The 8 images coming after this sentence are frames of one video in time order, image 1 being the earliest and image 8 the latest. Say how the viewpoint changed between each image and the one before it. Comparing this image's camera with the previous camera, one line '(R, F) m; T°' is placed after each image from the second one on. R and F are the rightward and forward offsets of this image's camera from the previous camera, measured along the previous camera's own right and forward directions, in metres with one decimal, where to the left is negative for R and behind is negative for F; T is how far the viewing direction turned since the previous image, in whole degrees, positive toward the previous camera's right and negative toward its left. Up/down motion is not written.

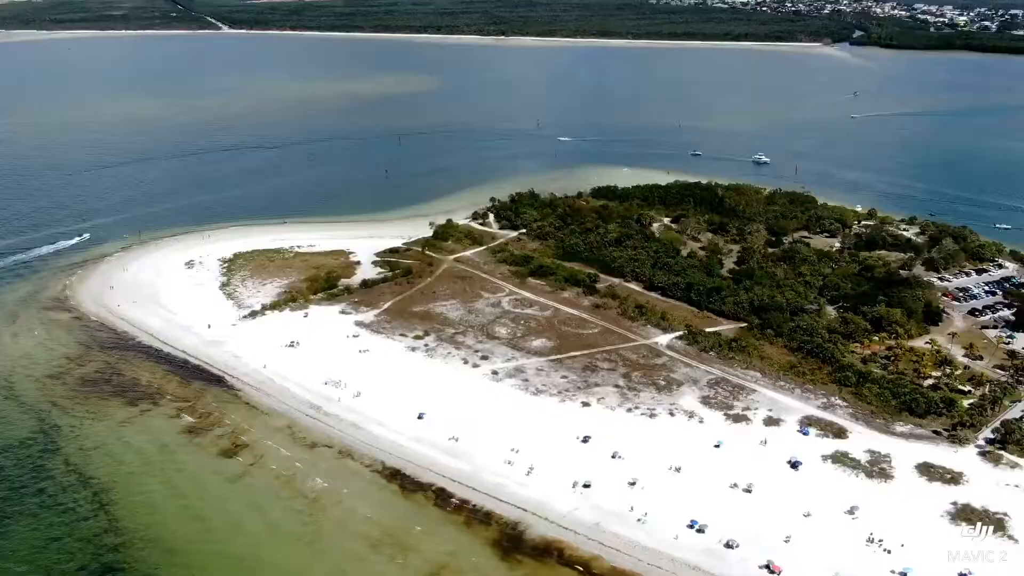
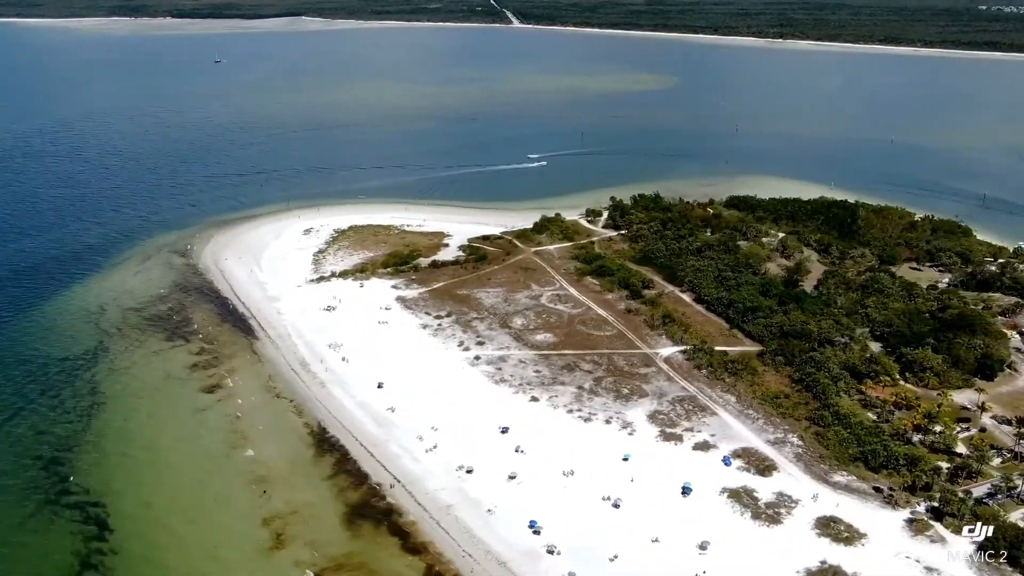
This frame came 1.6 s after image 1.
(+14.9, +1.3) m; -19°
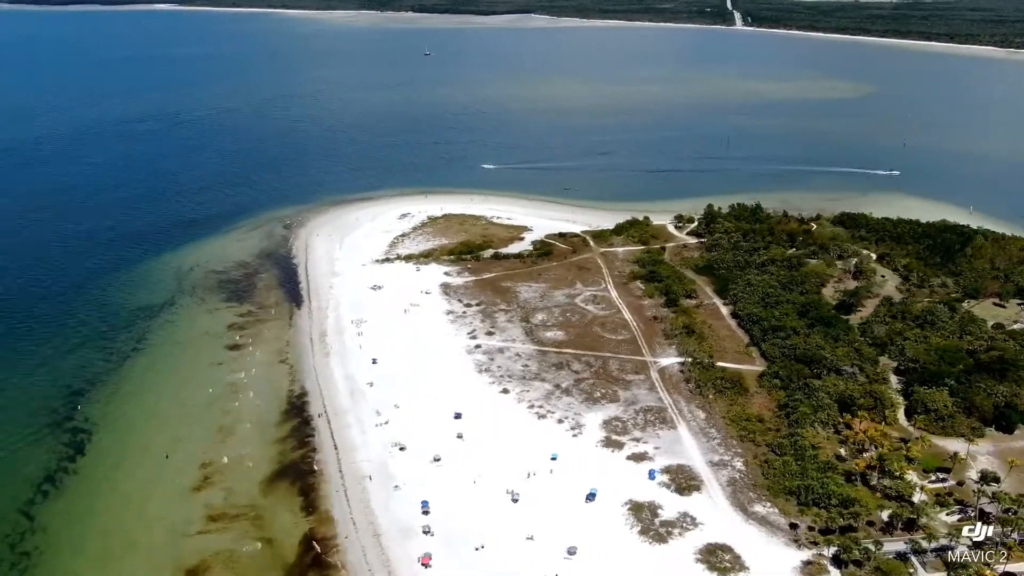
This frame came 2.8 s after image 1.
(+11.4, +0.6) m; -15°
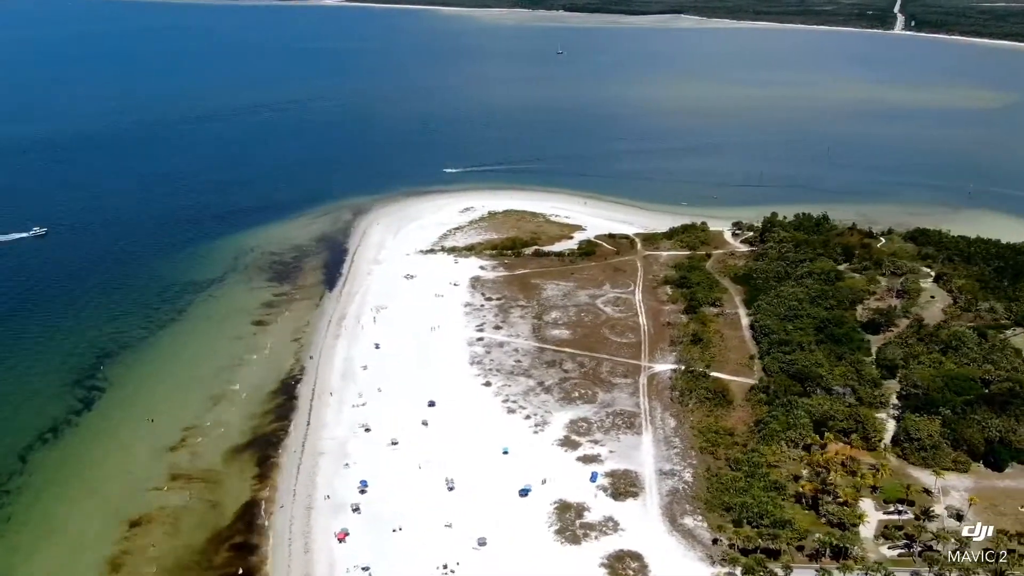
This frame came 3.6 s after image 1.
(+7.7, +0.1) m; -10°
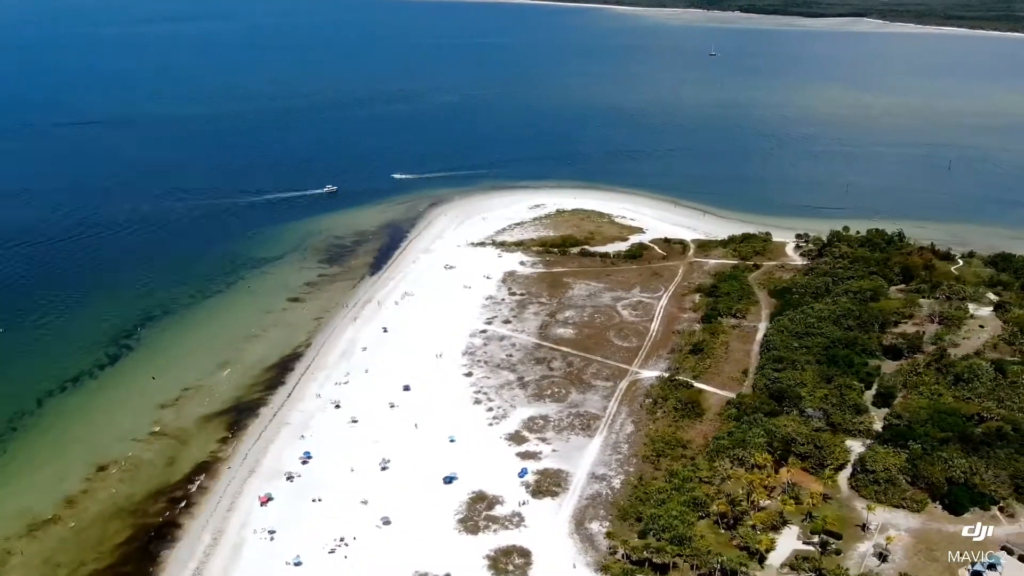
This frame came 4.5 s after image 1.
(+8.9, +0.3) m; -11°
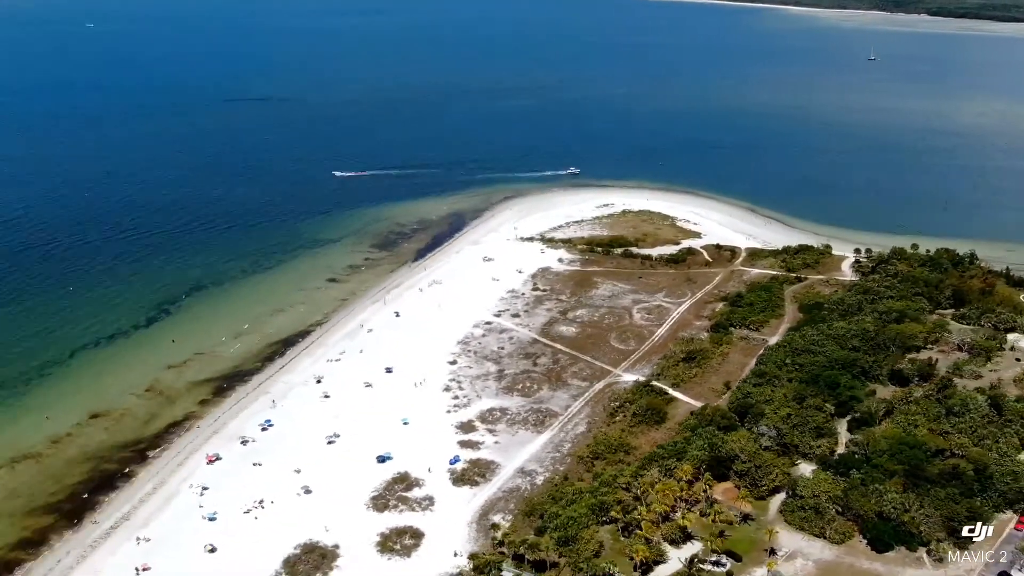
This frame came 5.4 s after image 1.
(+8.9, +0.3) m; -11°
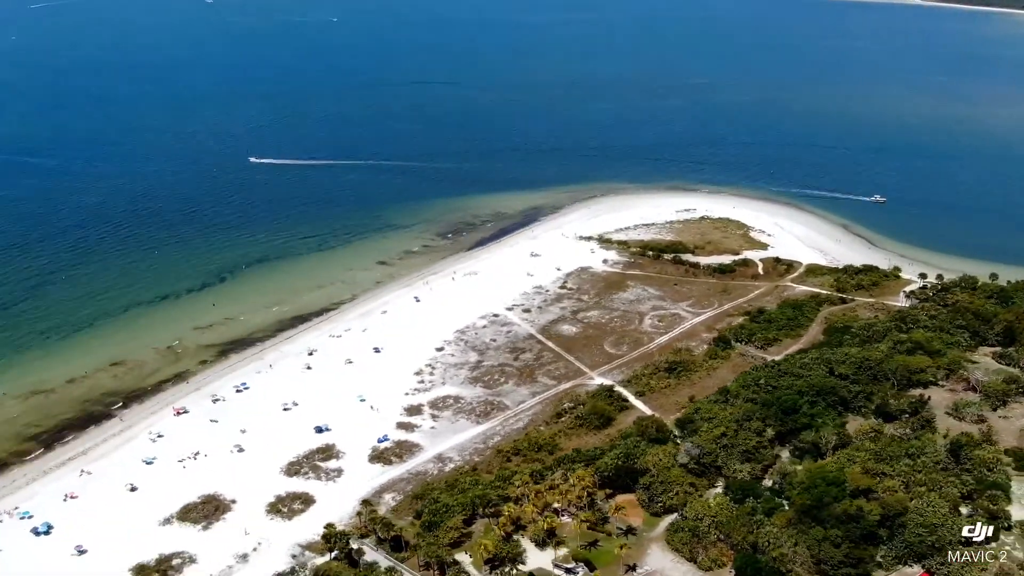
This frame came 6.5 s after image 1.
(+11.0, +0.6) m; -13°
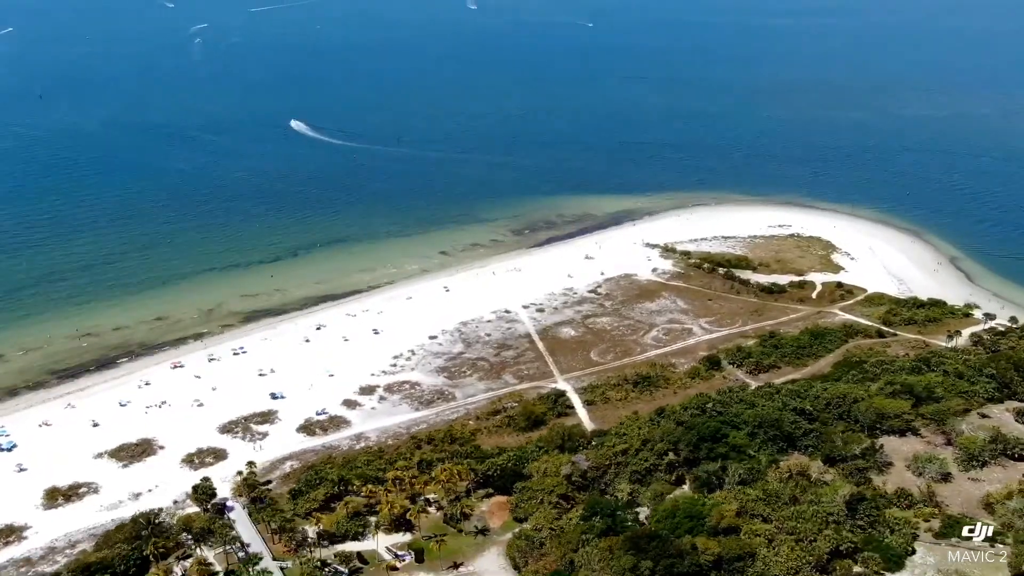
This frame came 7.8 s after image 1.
(+12.7, +1.4) m; -16°
